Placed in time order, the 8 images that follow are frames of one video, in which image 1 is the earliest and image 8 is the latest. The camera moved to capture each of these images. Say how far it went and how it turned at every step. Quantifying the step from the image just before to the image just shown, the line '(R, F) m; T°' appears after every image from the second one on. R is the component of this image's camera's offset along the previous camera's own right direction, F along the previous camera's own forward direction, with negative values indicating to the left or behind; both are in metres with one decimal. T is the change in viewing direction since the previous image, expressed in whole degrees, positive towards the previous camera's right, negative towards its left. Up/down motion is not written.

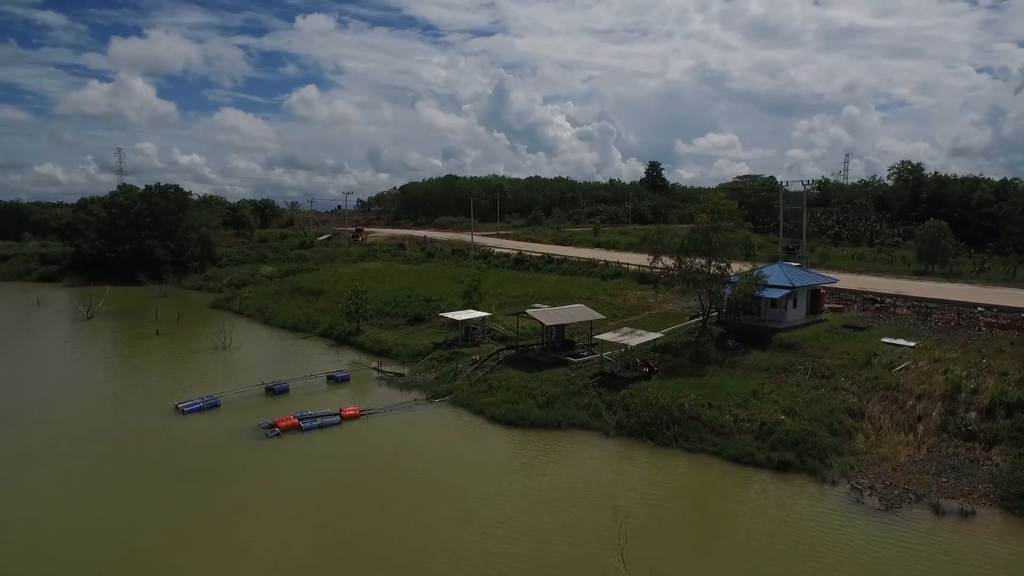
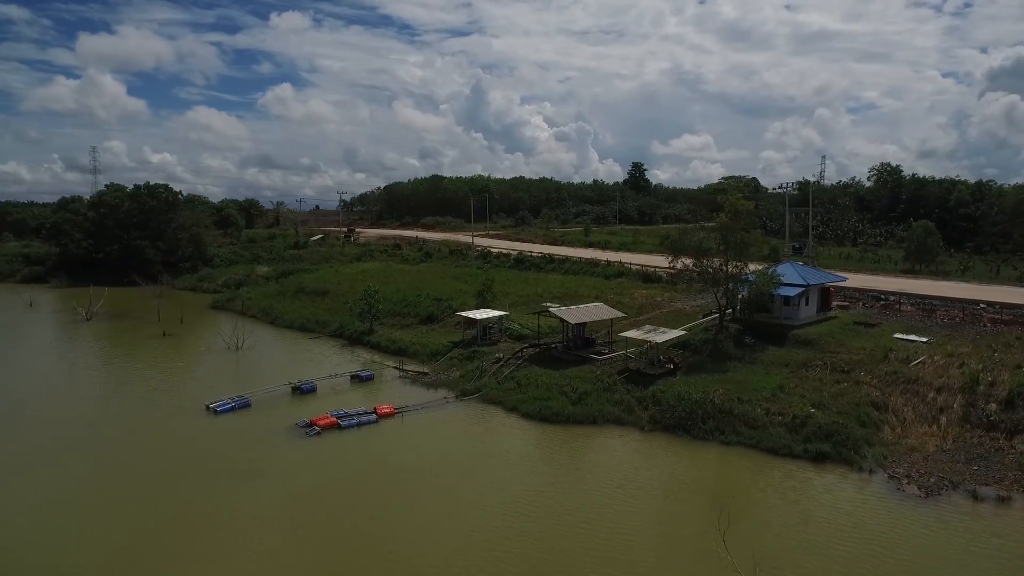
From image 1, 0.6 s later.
(-1.8, -0.3) m; +2°
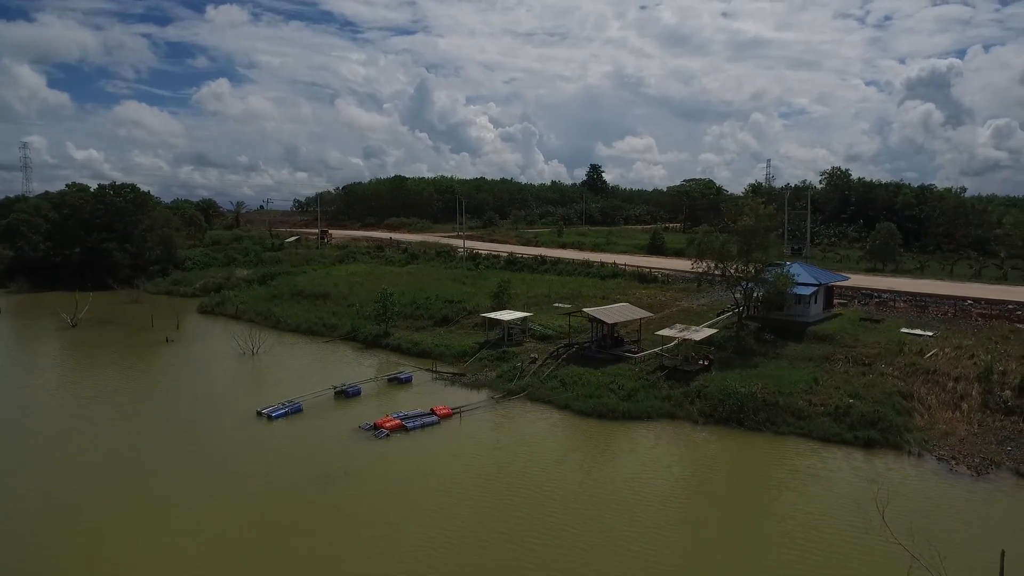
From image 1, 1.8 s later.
(-3.6, -0.5) m; +5°
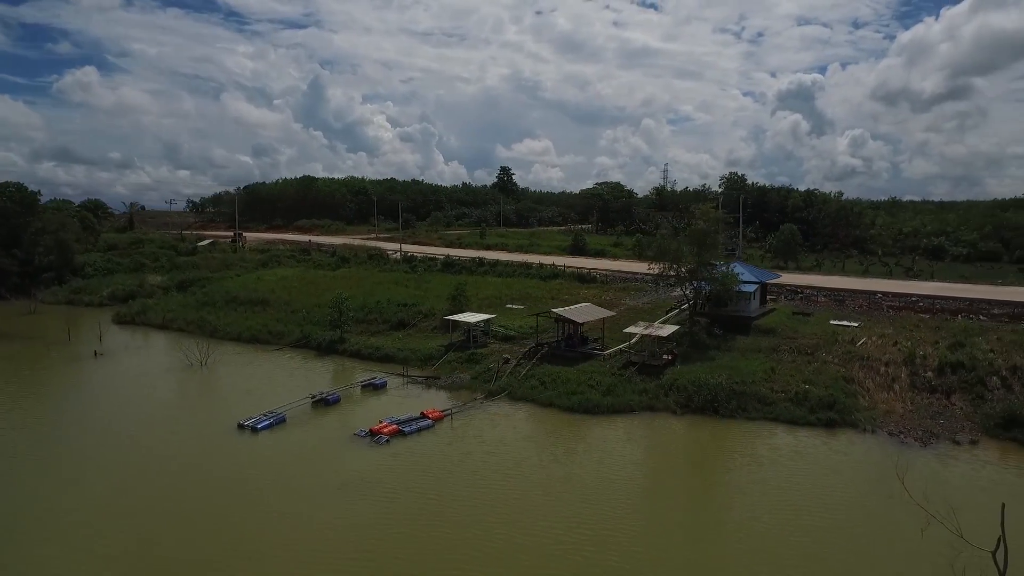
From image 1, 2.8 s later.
(-2.9, -0.3) m; +9°
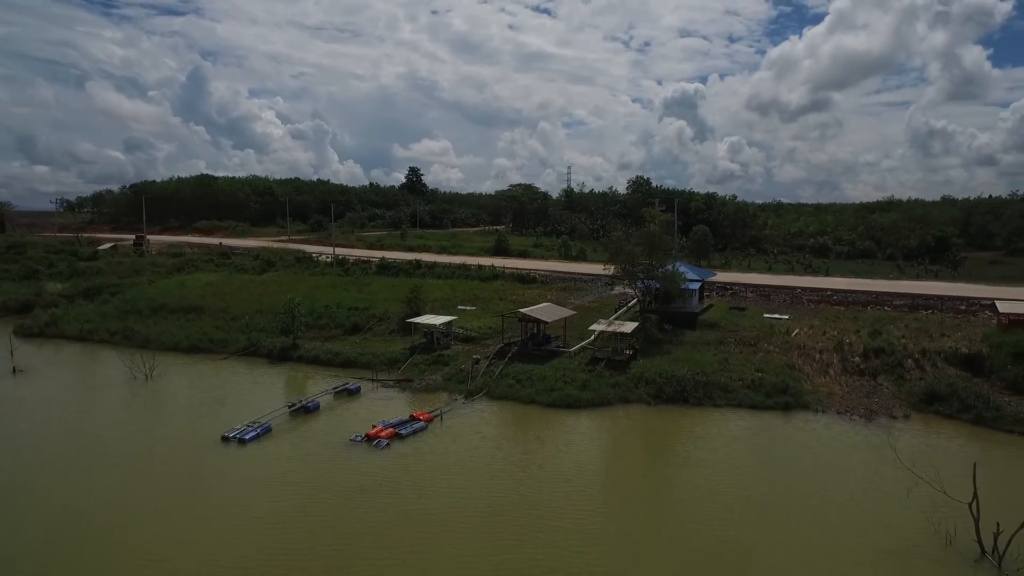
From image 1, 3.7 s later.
(-2.9, -0.4) m; +9°
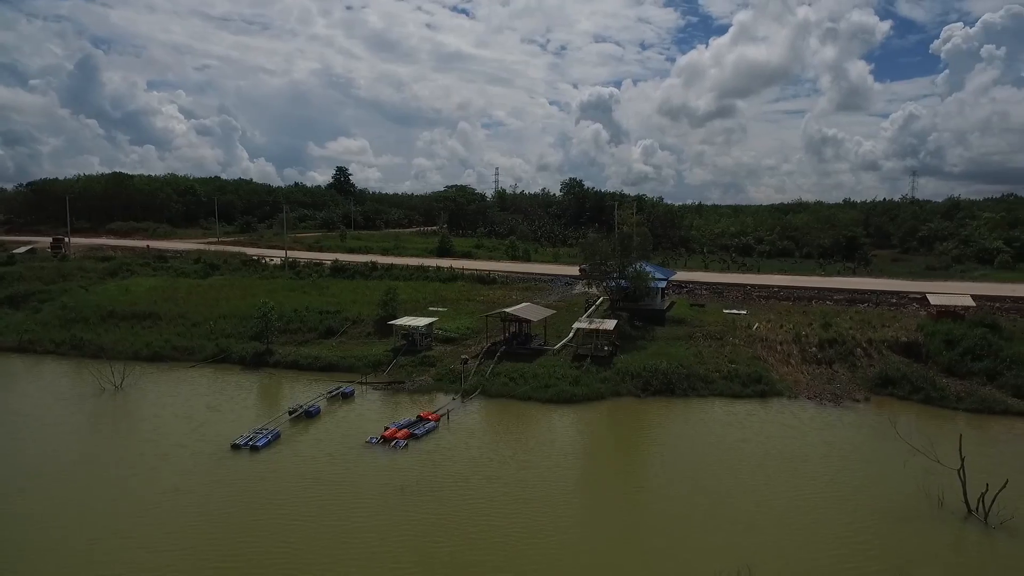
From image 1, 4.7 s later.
(-2.9, -0.5) m; +7°
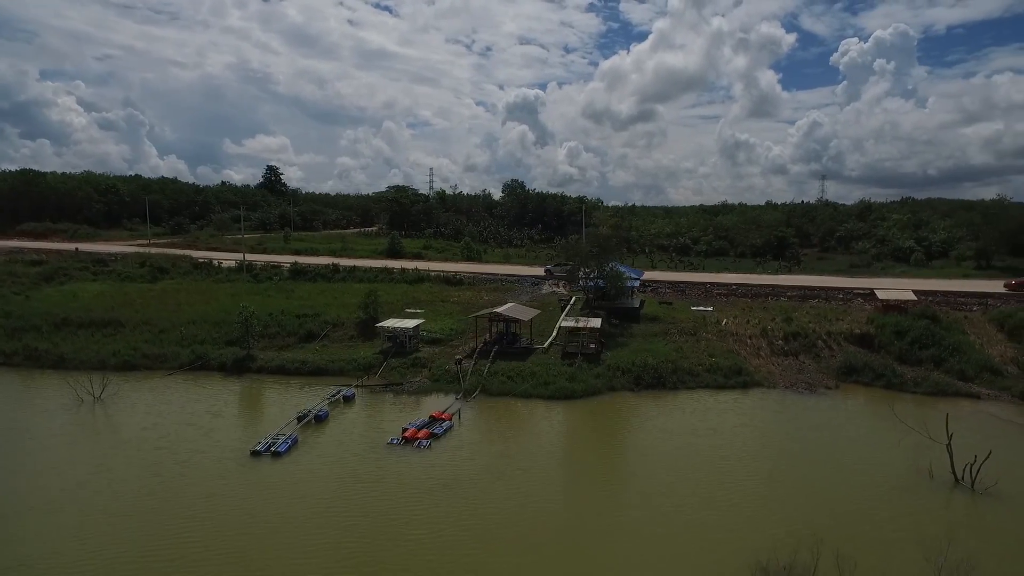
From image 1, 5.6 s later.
(-2.8, -0.5) m; +7°
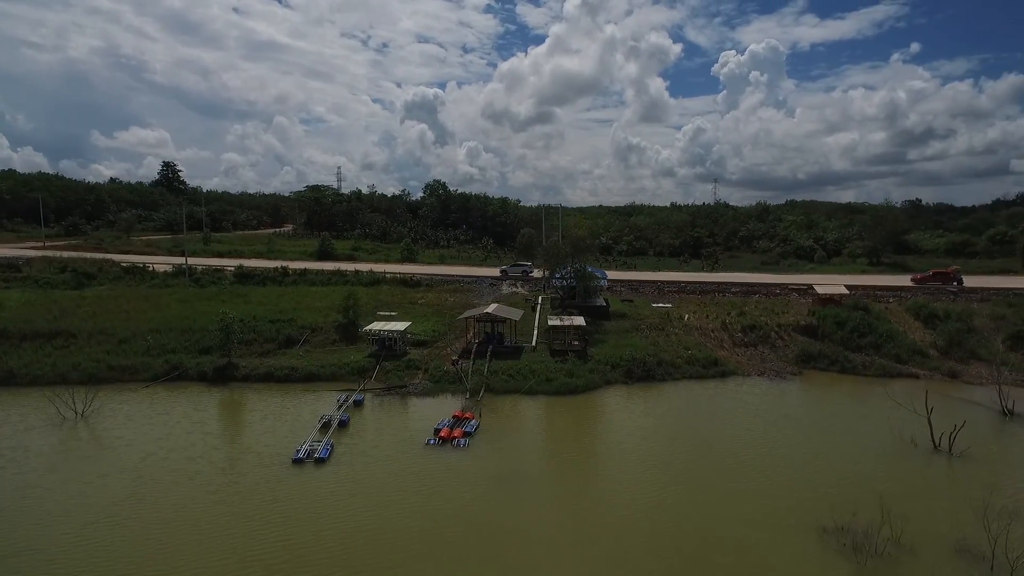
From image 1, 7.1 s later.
(-4.2, -0.6) m; +9°
